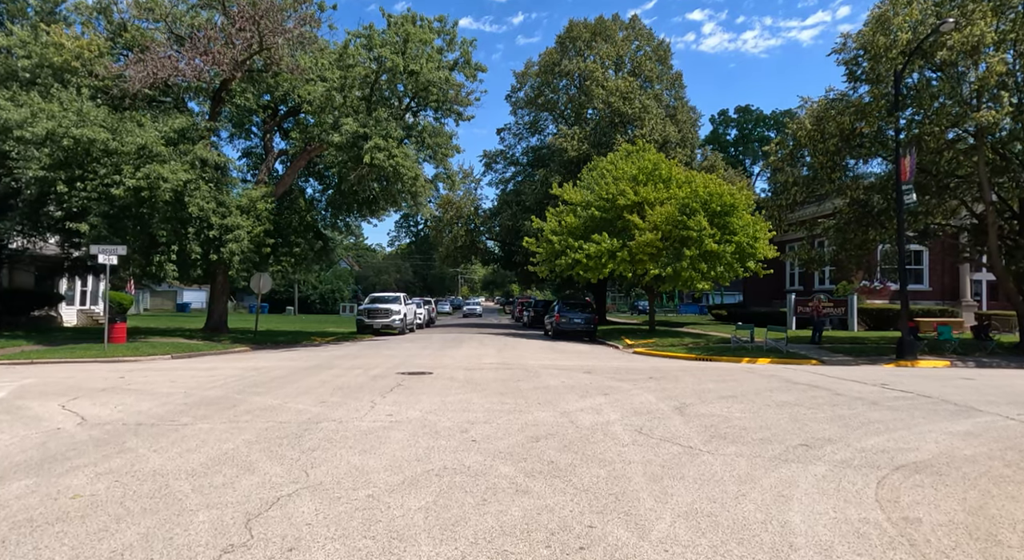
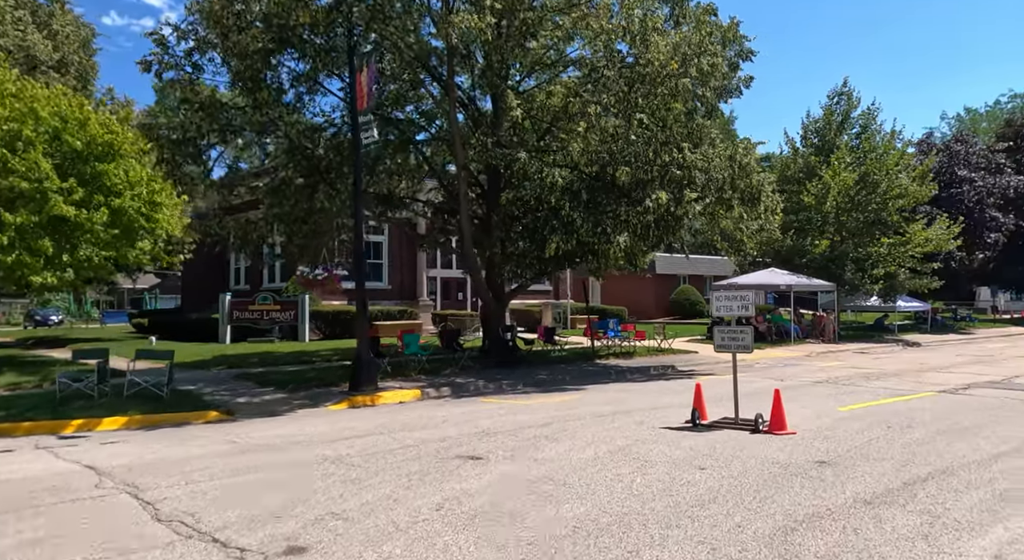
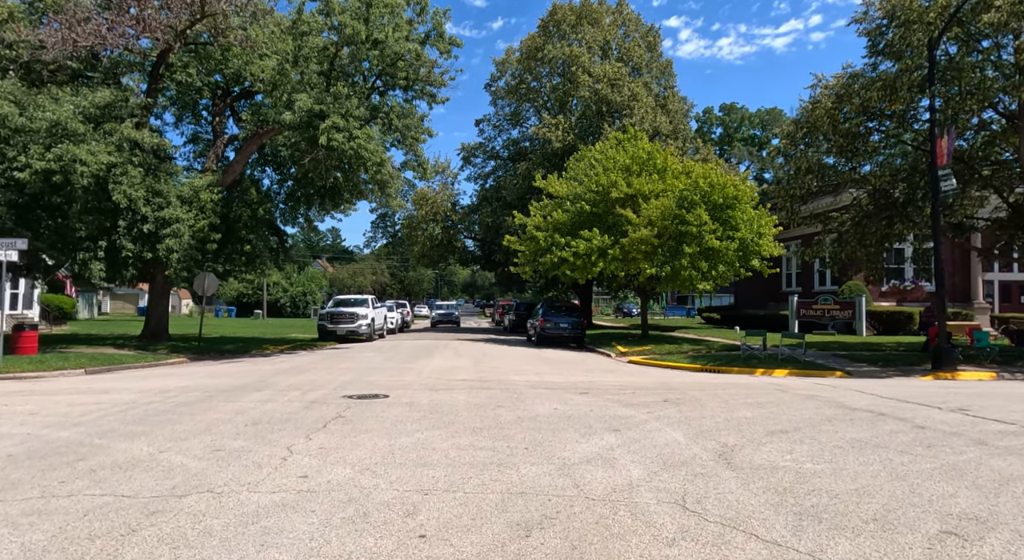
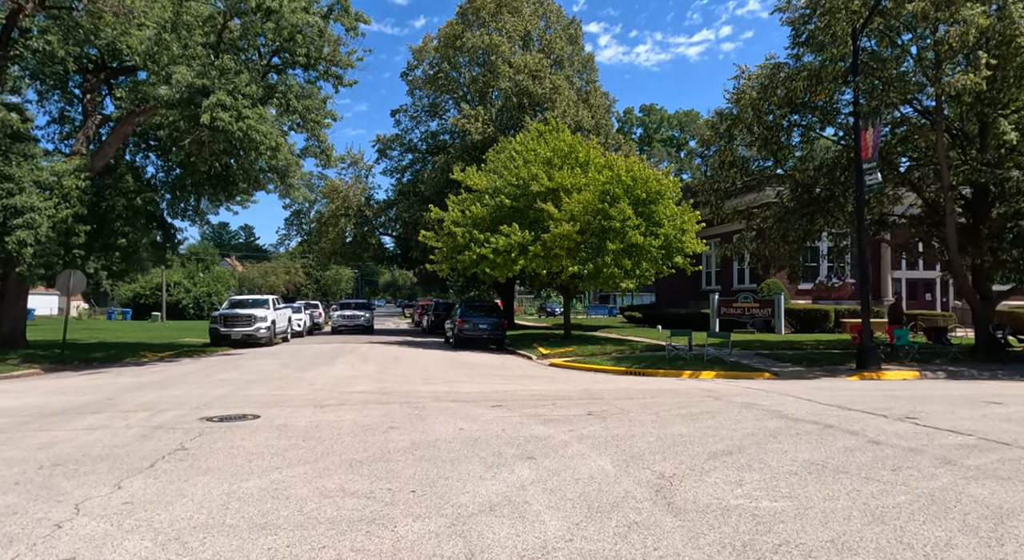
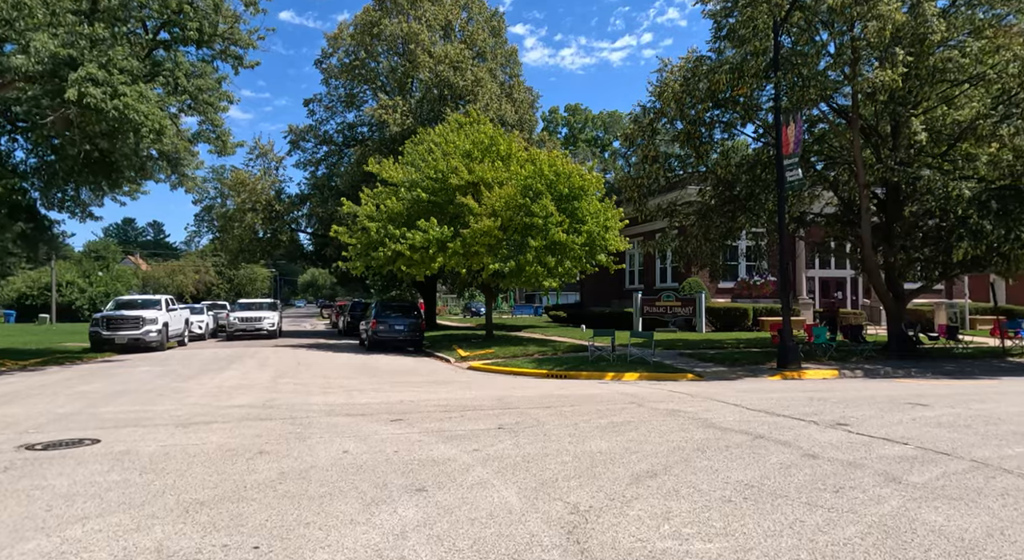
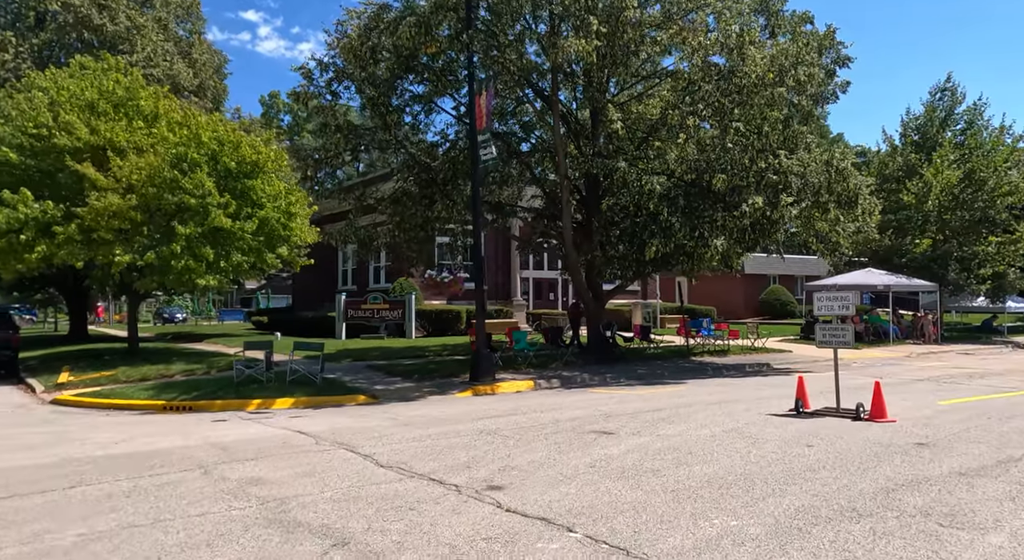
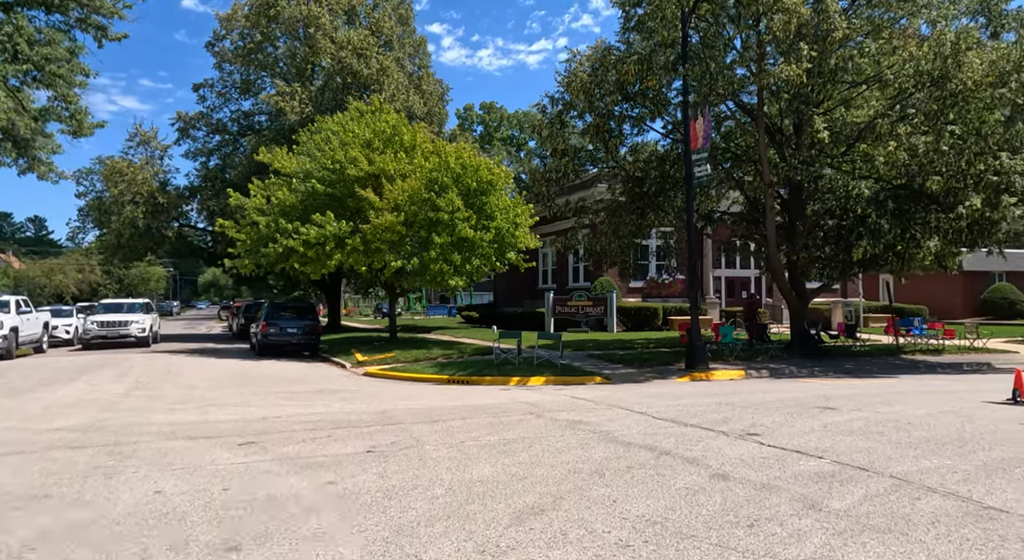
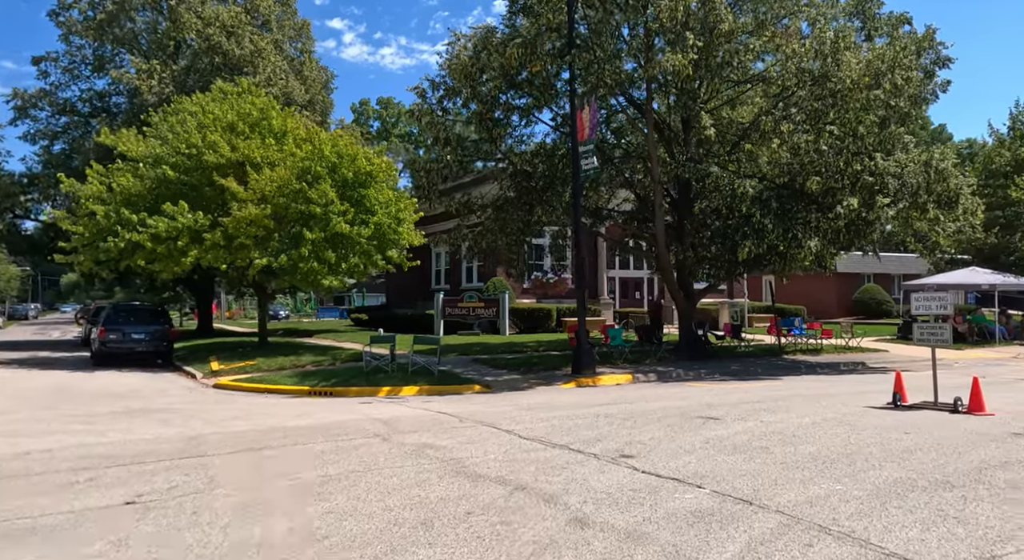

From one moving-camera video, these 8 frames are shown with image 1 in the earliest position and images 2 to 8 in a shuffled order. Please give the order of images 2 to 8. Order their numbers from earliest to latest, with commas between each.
3, 4, 5, 7, 8, 6, 2
